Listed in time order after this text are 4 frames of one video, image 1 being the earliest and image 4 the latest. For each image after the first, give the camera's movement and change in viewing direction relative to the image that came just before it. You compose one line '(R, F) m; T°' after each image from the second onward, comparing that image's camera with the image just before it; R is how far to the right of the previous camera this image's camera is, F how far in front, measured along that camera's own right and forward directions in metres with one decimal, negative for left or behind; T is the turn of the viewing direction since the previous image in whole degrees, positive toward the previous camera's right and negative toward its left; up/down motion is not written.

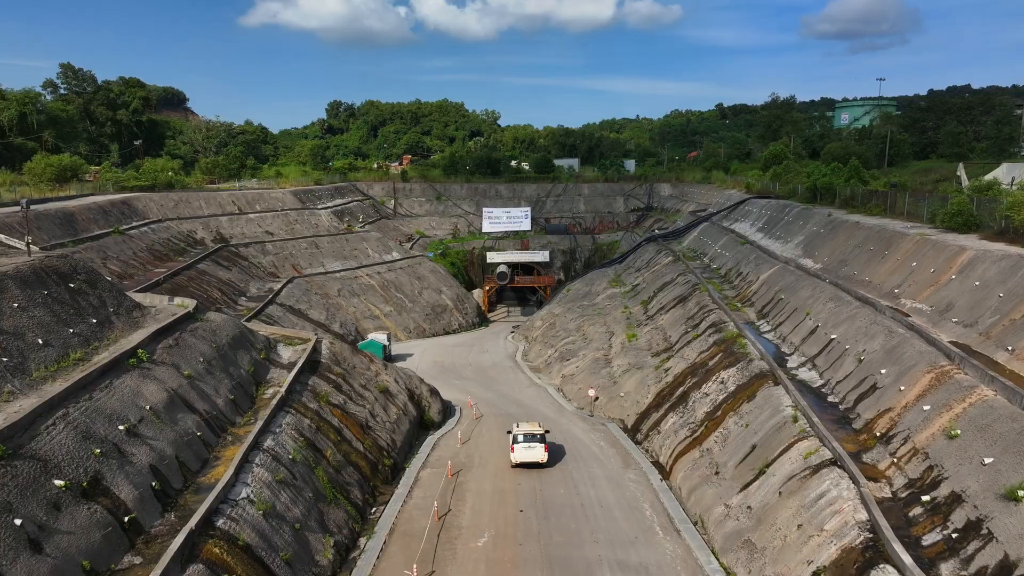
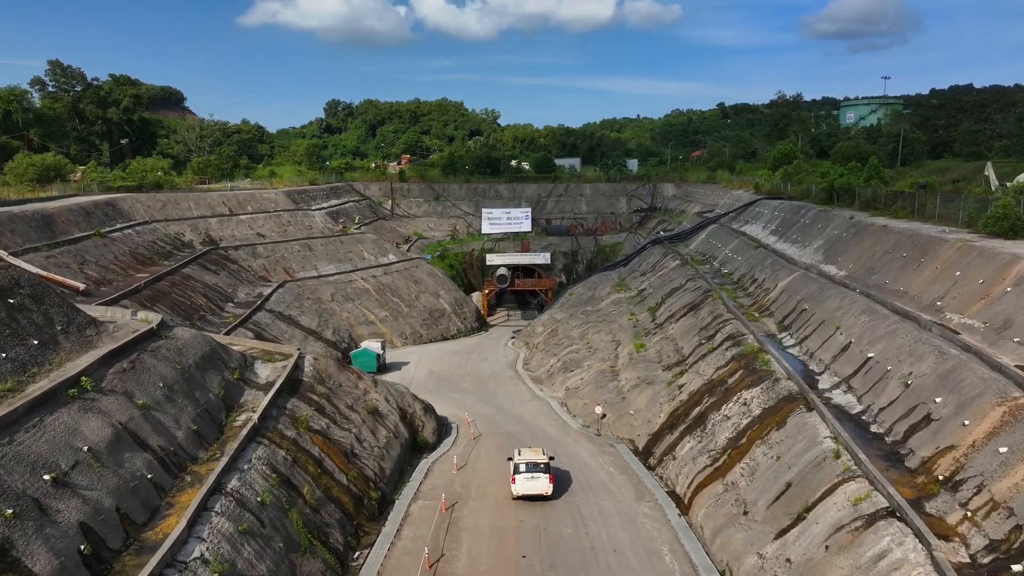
(0.0, +1.6) m; 0°
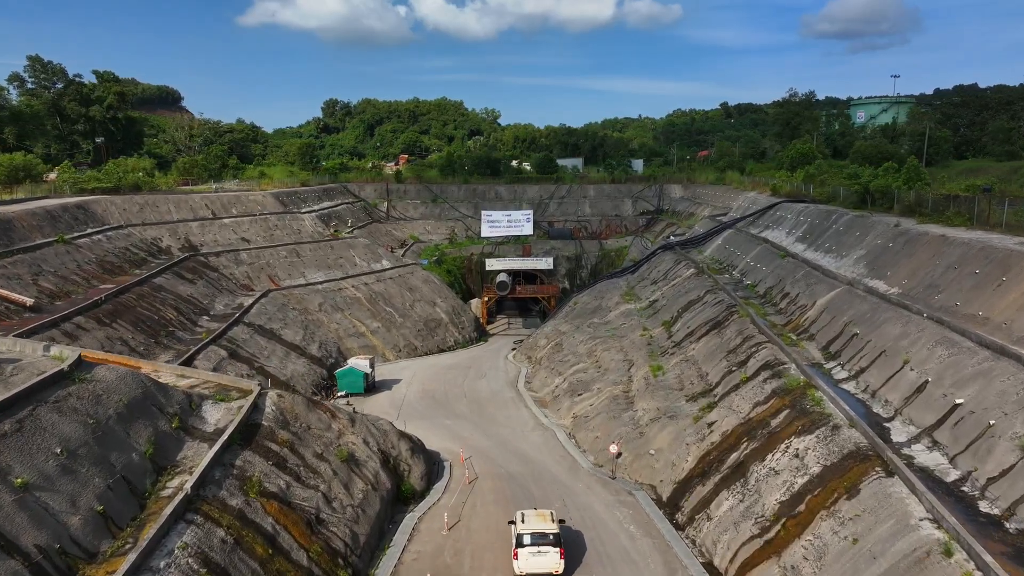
(0.0, +2.8) m; 0°
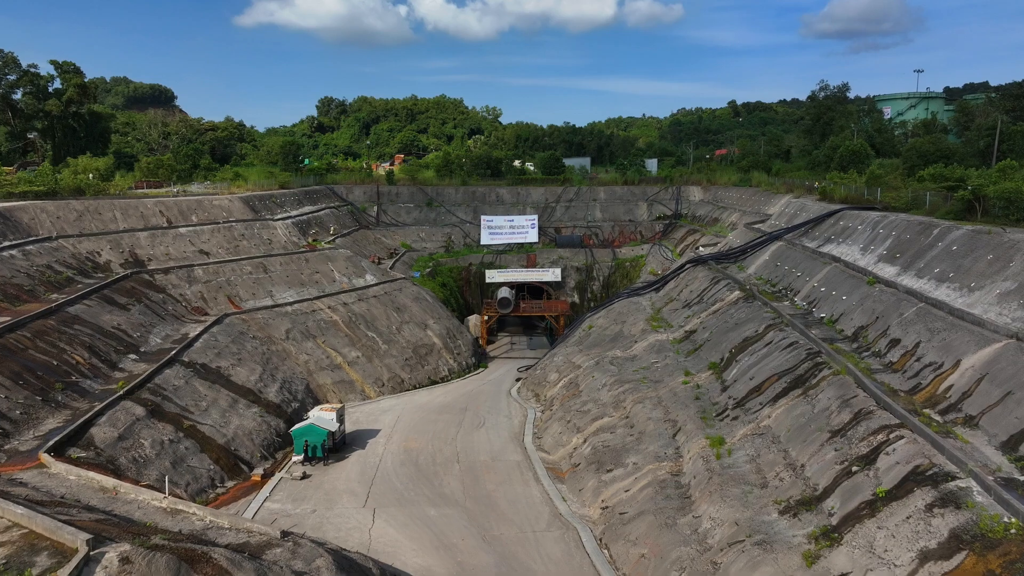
(-0.1, +6.2) m; 0°
